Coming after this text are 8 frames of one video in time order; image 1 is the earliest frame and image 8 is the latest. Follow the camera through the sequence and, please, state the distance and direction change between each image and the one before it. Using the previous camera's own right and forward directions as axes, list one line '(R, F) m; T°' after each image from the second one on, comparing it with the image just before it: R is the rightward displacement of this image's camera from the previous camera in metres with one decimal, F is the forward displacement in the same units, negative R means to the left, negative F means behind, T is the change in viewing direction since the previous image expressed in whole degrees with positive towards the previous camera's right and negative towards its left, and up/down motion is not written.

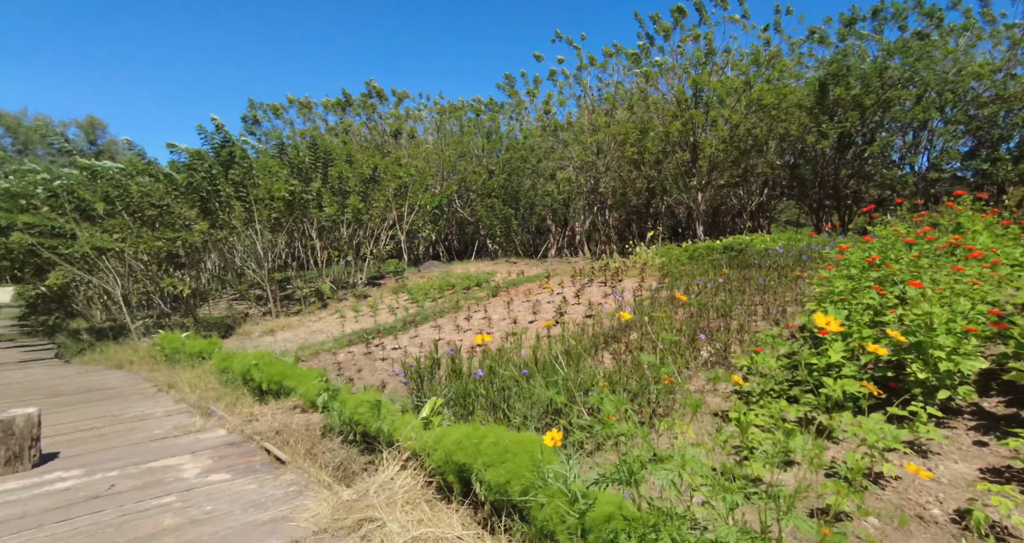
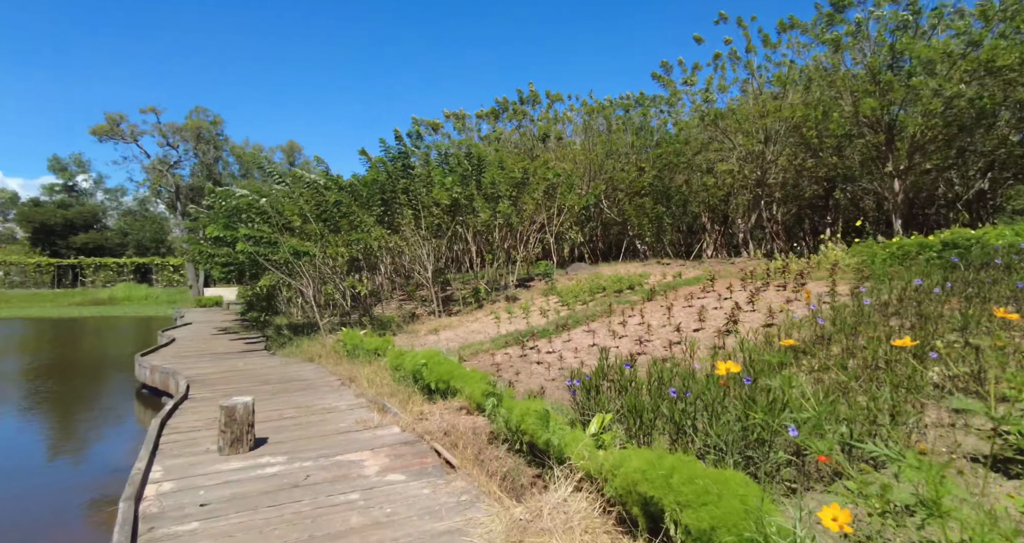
(-0.1, +0.1) m; -15°
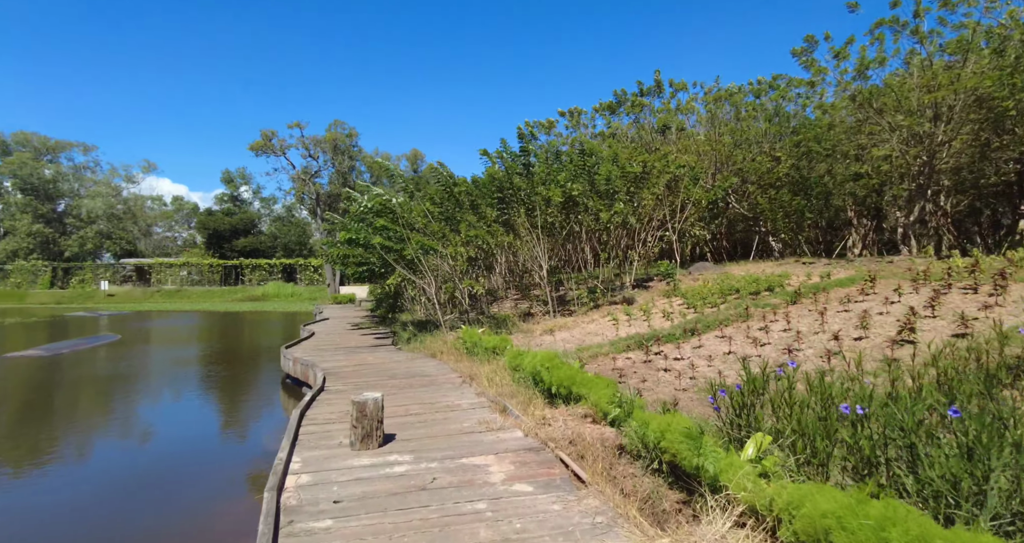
(-0.1, +0.2) m; -11°
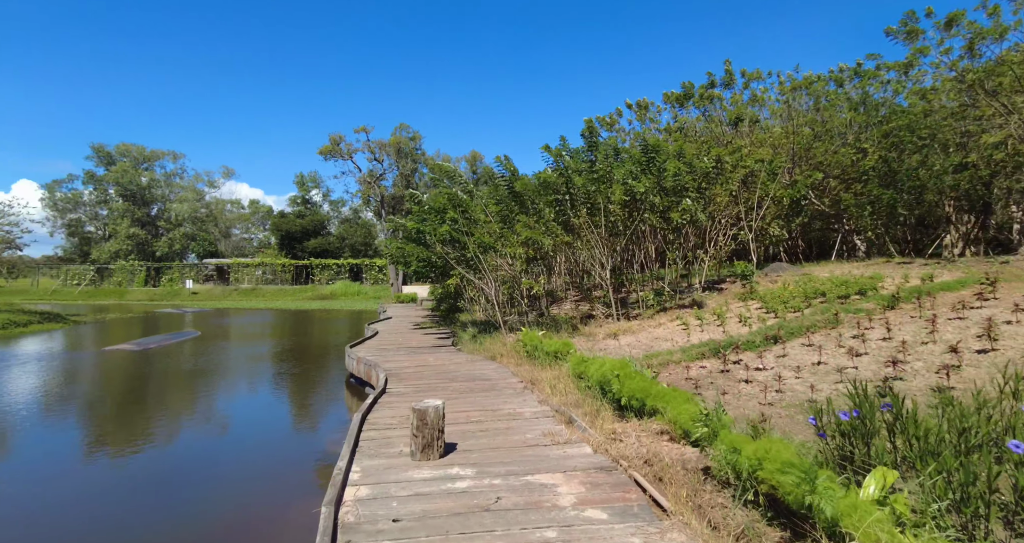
(0.0, +0.2) m; -6°
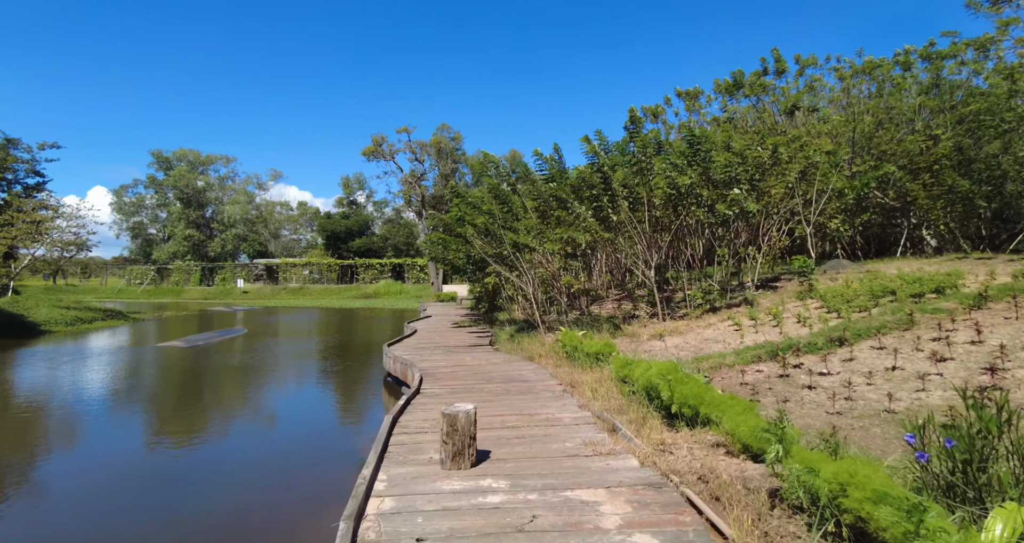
(0.0, +0.3) m; -4°
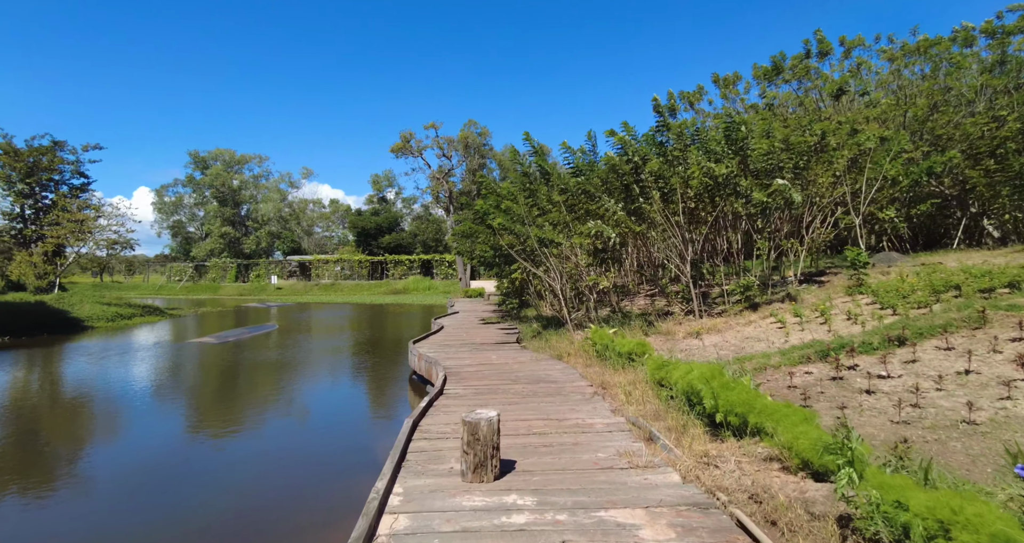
(0.0, +0.3) m; -3°
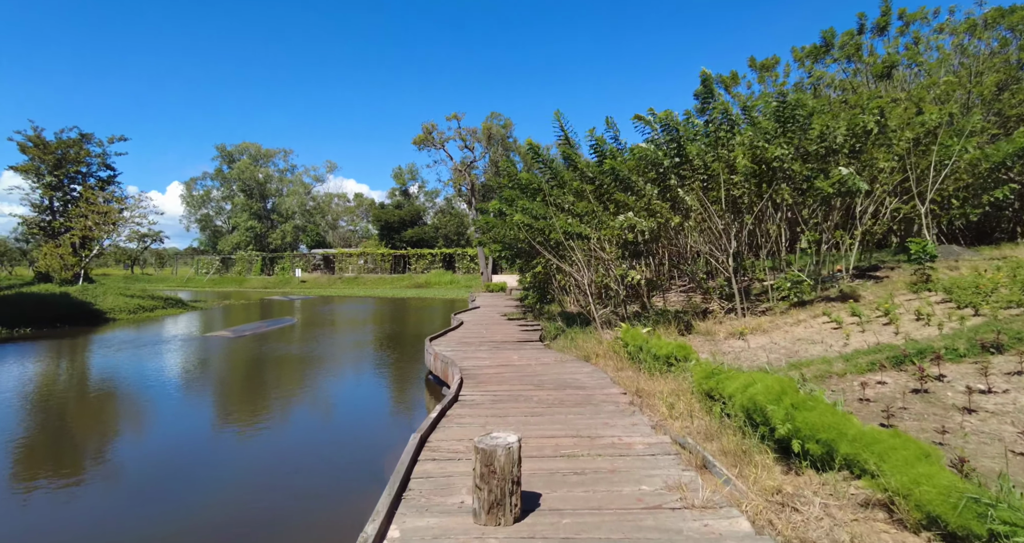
(0.0, +0.6) m; -2°
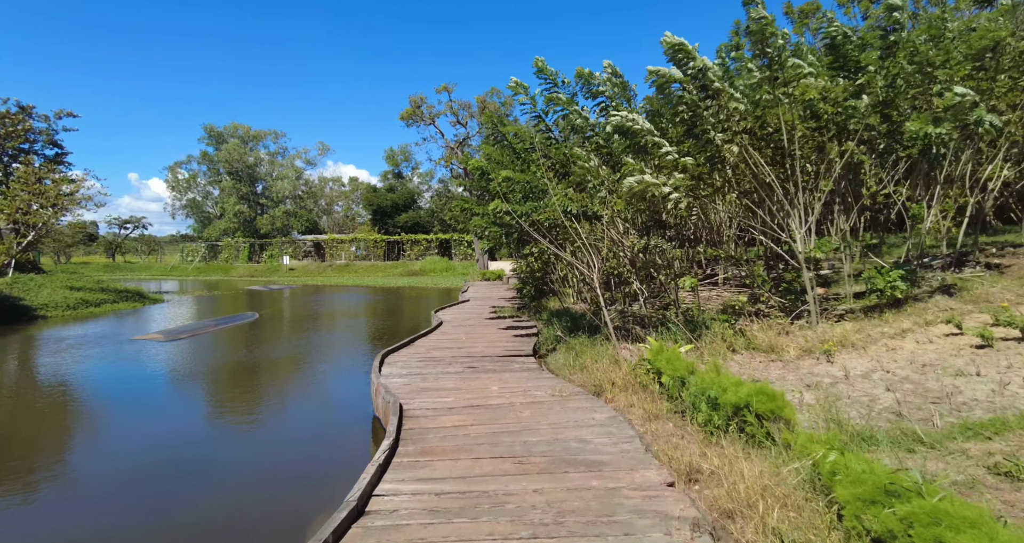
(+0.2, +2.2) m; 0°
